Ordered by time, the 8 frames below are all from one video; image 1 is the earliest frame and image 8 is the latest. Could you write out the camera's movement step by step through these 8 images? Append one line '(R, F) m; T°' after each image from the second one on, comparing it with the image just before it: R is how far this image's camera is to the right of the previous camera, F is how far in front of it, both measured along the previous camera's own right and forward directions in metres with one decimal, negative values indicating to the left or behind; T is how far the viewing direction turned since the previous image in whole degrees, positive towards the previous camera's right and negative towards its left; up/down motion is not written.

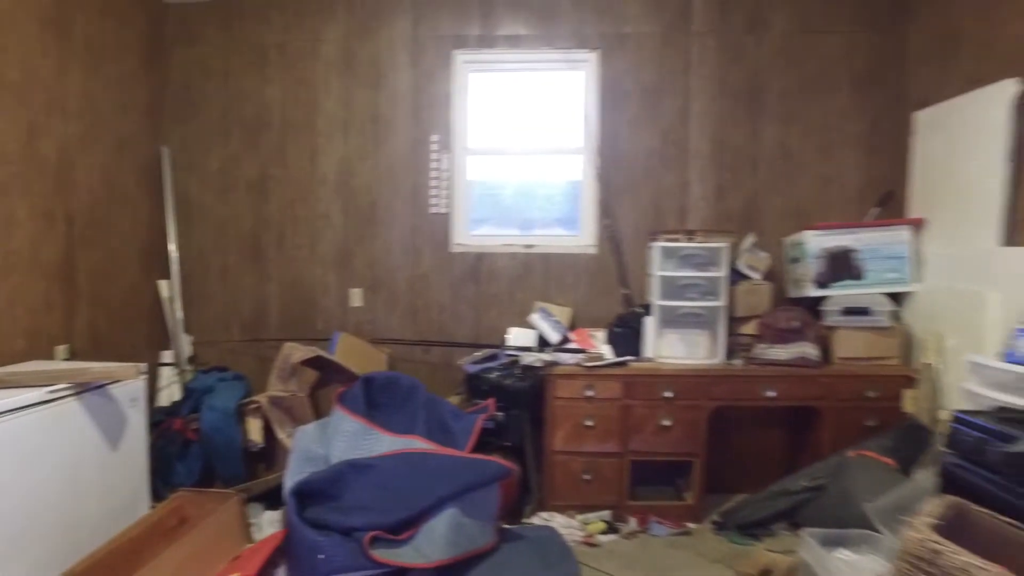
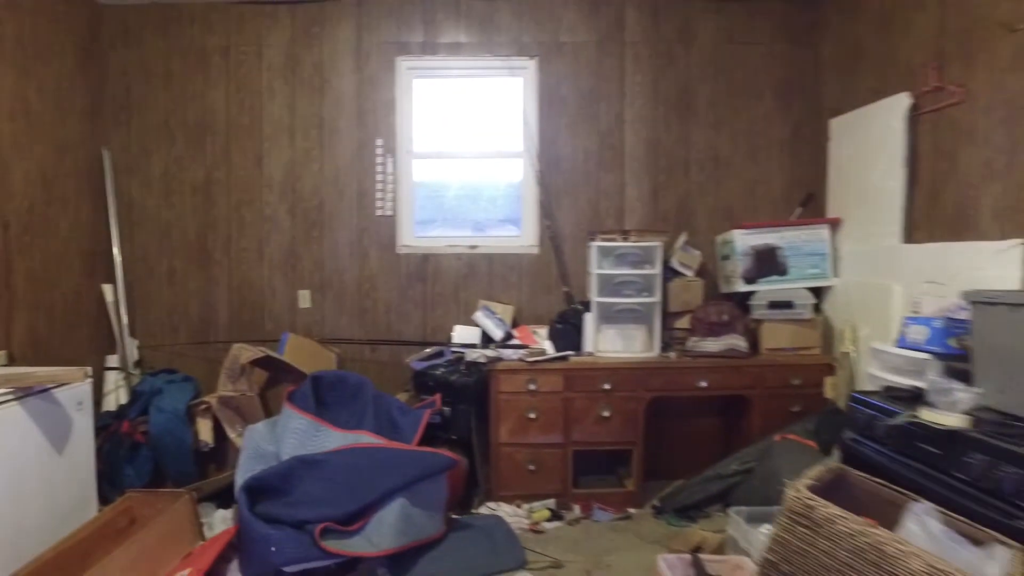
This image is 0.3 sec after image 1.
(0.0, -0.1) m; +4°
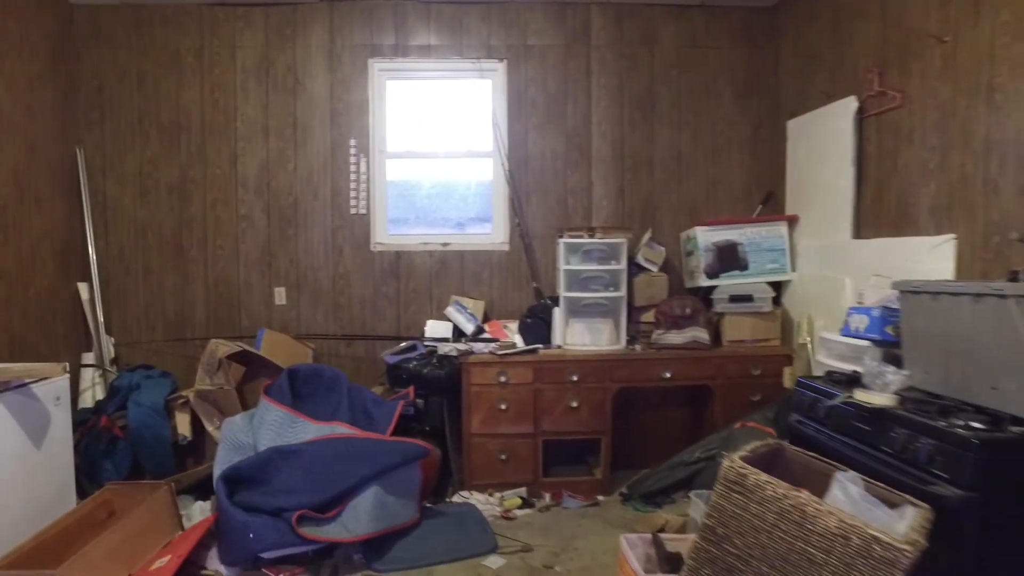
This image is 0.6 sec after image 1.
(0.0, -0.1) m; +2°
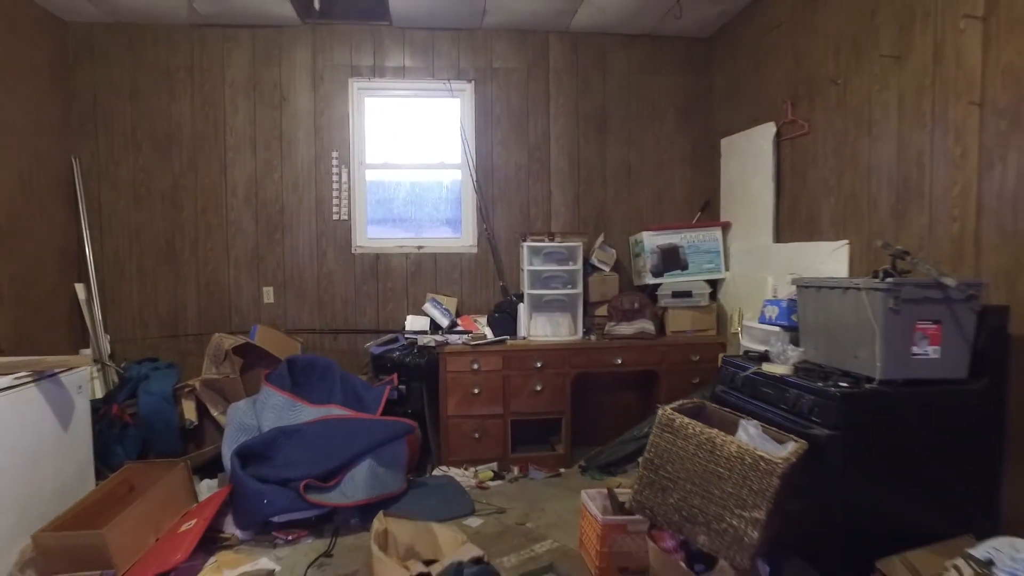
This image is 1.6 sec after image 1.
(-0.1, -0.4) m; +4°
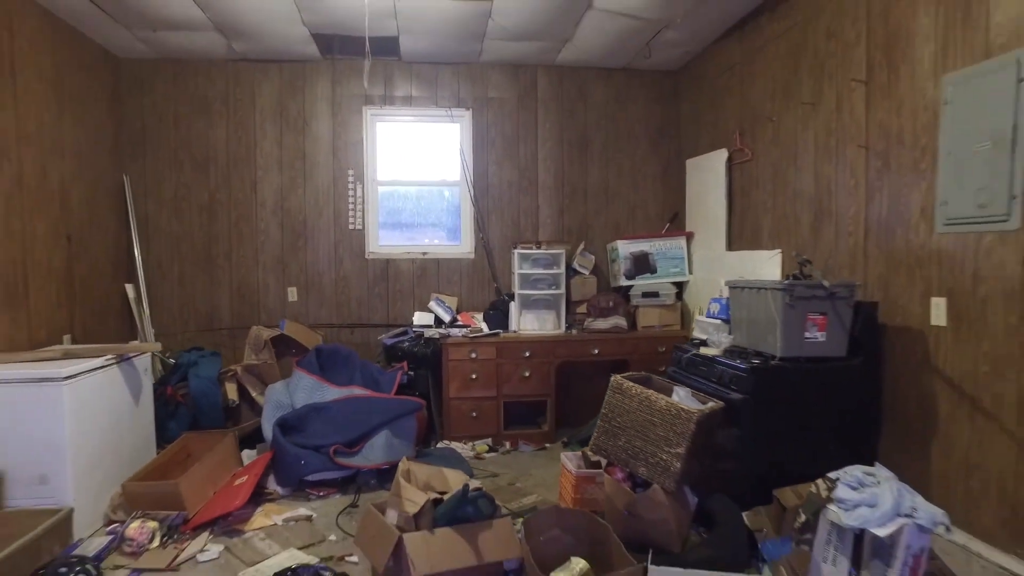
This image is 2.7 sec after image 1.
(0.0, -0.6) m; +1°
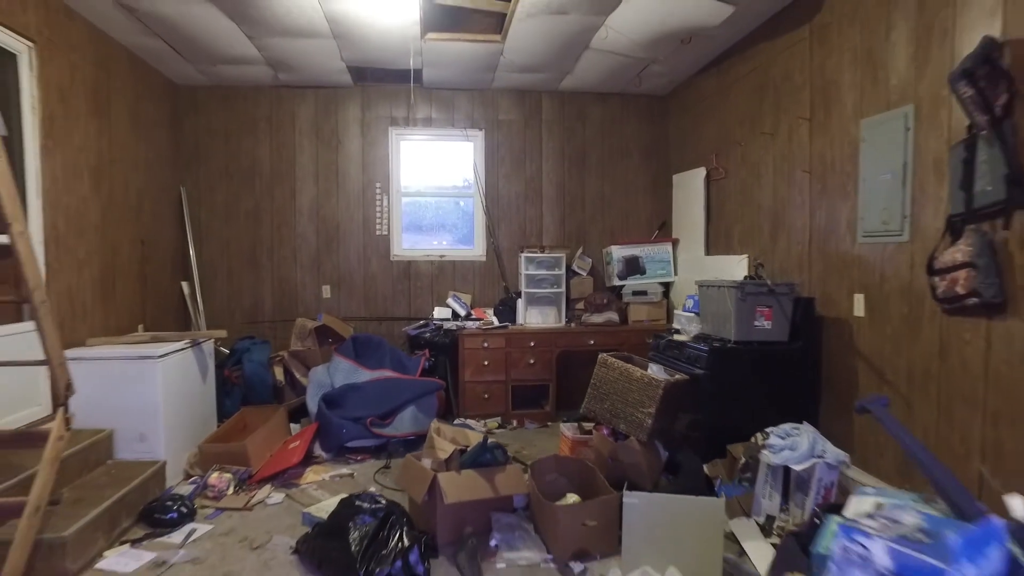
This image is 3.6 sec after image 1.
(0.0, -0.6) m; 0°
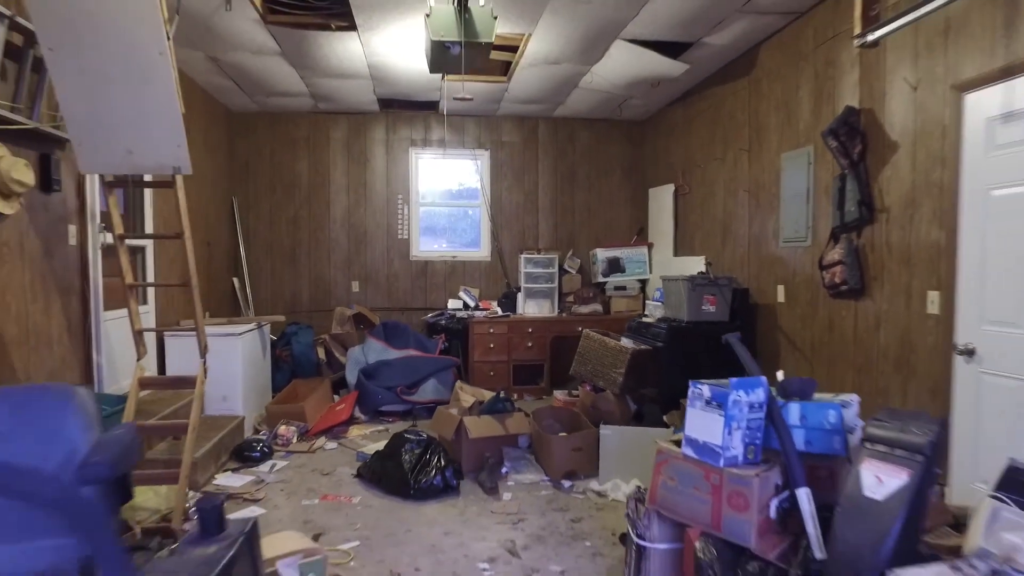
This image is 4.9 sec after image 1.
(-0.1, -0.9) m; +1°
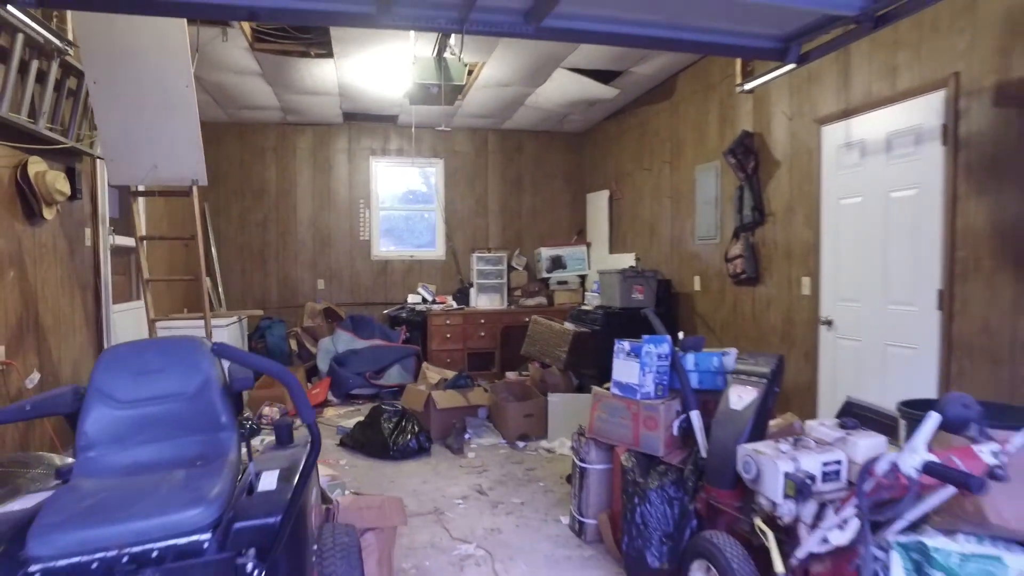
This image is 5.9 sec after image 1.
(-0.1, -0.6) m; +5°
